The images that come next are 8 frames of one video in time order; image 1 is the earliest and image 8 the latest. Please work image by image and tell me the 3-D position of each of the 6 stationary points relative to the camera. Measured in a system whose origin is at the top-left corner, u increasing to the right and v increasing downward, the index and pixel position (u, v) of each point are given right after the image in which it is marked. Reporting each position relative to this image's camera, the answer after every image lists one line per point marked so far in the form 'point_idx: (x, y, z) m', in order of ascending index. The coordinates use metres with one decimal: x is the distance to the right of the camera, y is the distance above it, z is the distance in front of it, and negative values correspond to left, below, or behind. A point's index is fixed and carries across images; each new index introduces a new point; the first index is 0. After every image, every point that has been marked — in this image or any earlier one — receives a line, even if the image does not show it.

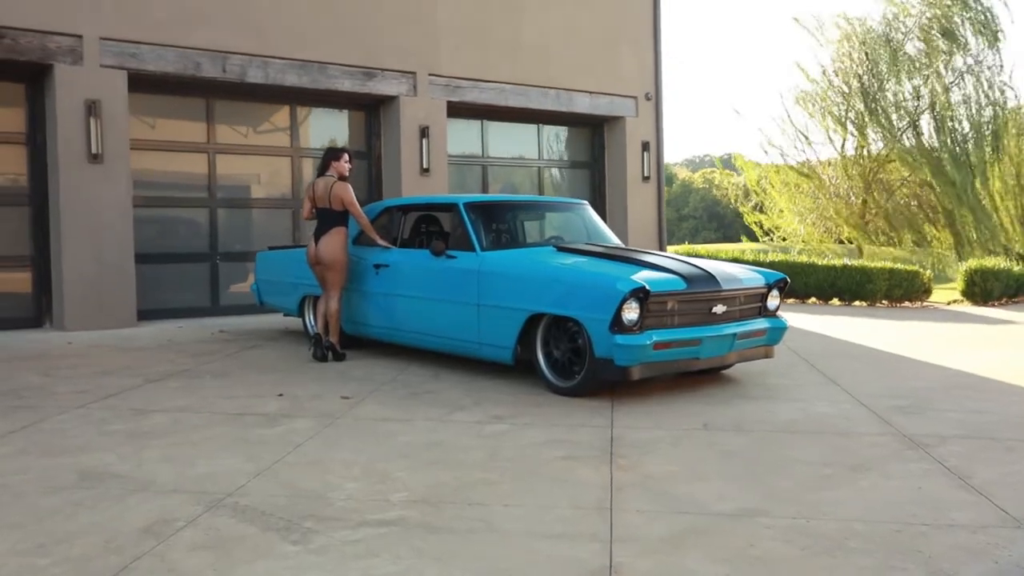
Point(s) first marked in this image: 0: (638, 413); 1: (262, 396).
0: (+0.9, -0.9, +4.6) m
1: (-1.9, -0.9, +4.8) m
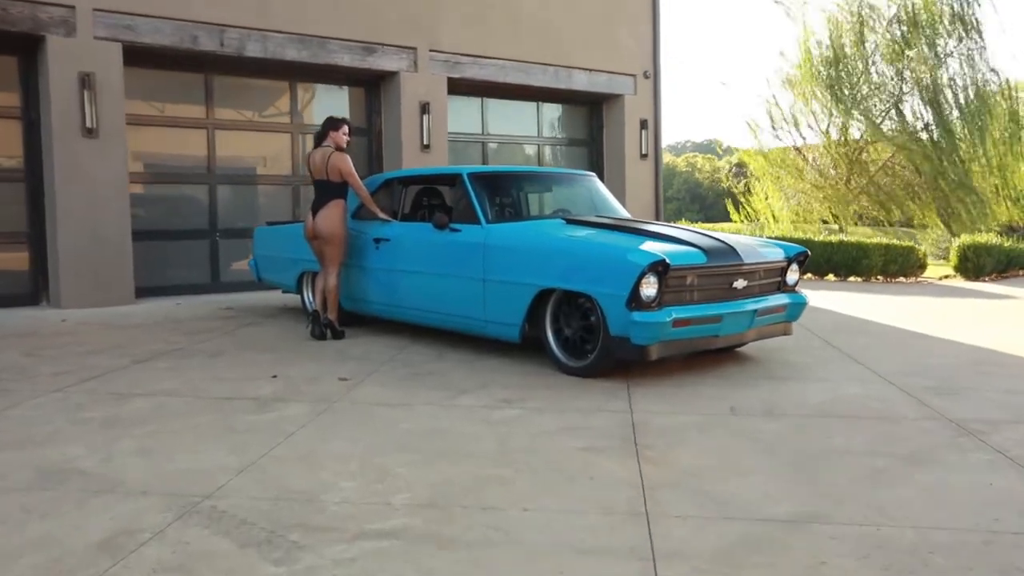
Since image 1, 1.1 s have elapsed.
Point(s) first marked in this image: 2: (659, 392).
0: (+1.0, -0.7, +4.3) m
1: (-1.8, -0.7, +4.5) m
2: (+1.1, -0.8, +4.5) m
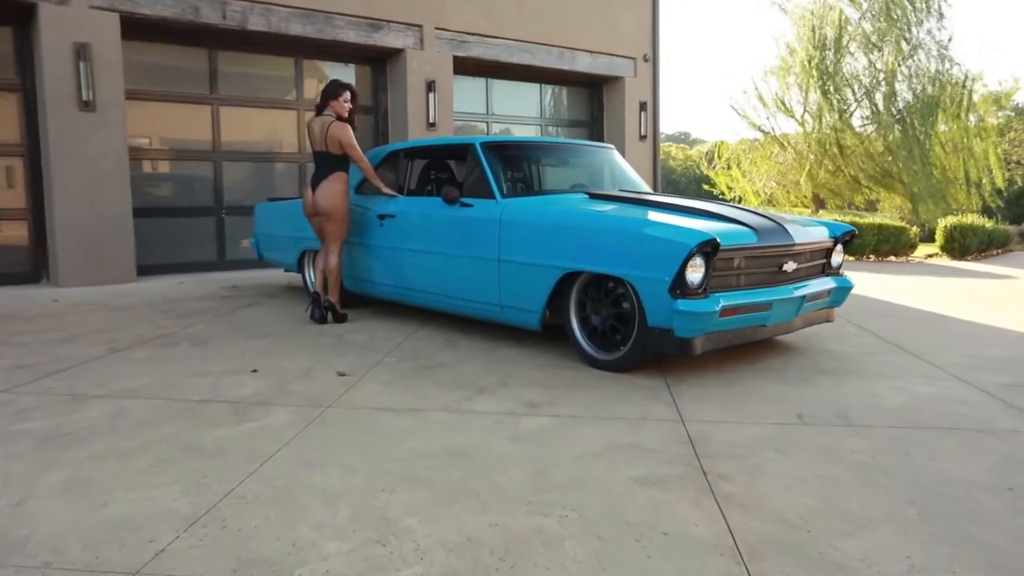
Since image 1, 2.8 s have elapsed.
0: (+1.1, -0.6, +3.7) m
1: (-1.7, -0.6, +3.9) m
2: (+1.2, -0.7, +3.9) m
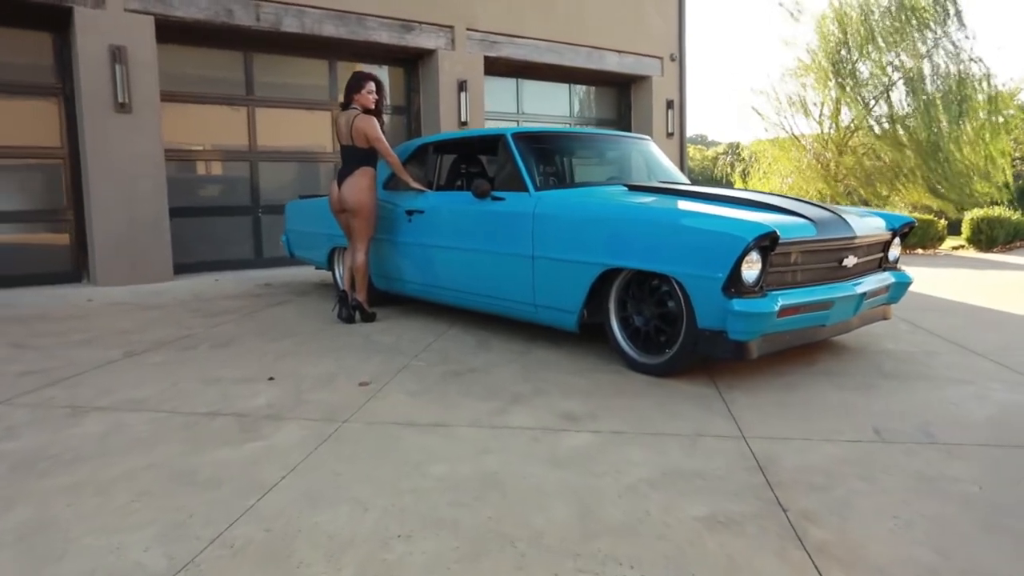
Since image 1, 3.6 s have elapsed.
0: (+1.3, -0.6, +3.3) m
1: (-1.5, -0.6, +3.6) m
2: (+1.4, -0.6, +3.5) m
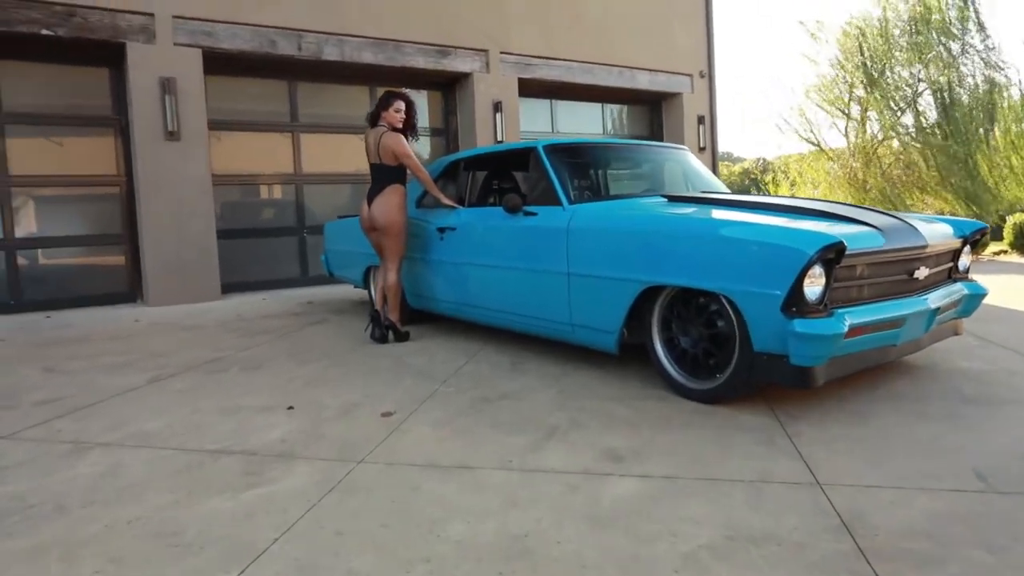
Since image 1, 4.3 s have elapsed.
0: (+1.5, -0.7, +2.9) m
1: (-1.3, -0.7, +3.4) m
2: (+1.6, -0.7, +3.1) m
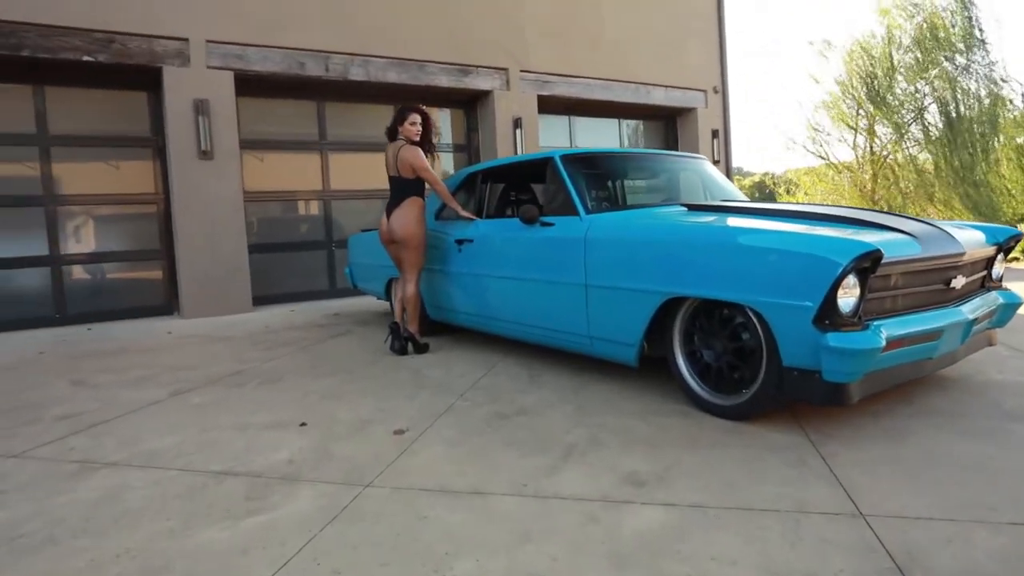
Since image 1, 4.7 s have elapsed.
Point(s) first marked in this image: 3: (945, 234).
0: (+1.6, -0.8, +2.7) m
1: (-1.2, -0.8, +3.3) m
2: (+1.7, -0.8, +2.9) m
3: (+2.6, +0.3, +3.5) m
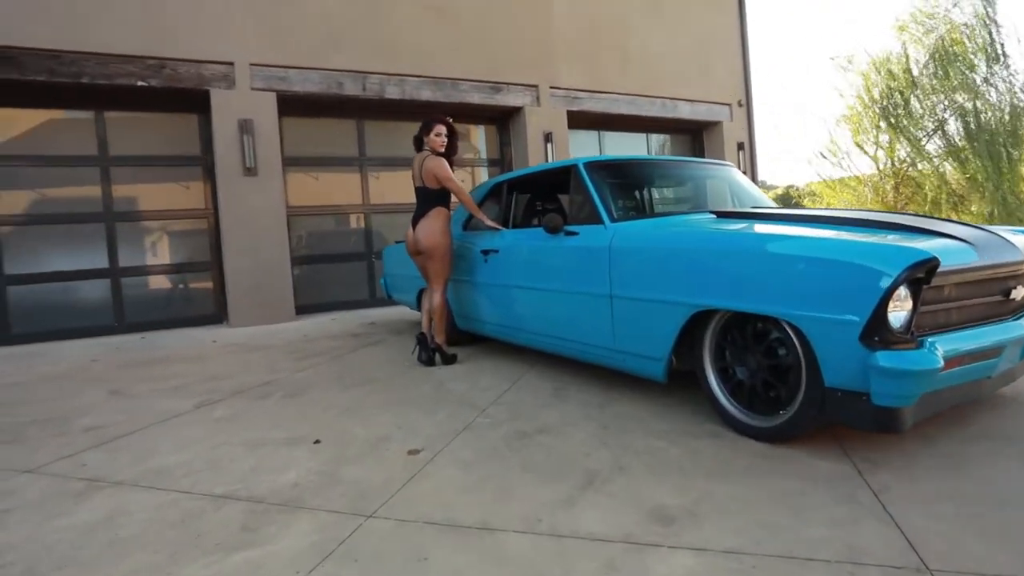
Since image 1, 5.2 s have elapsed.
0: (+1.6, -0.8, +2.4) m
1: (-1.1, -0.8, +3.2) m
2: (+1.8, -0.9, +2.6) m
3: (+2.7, +0.3, +3.2) m
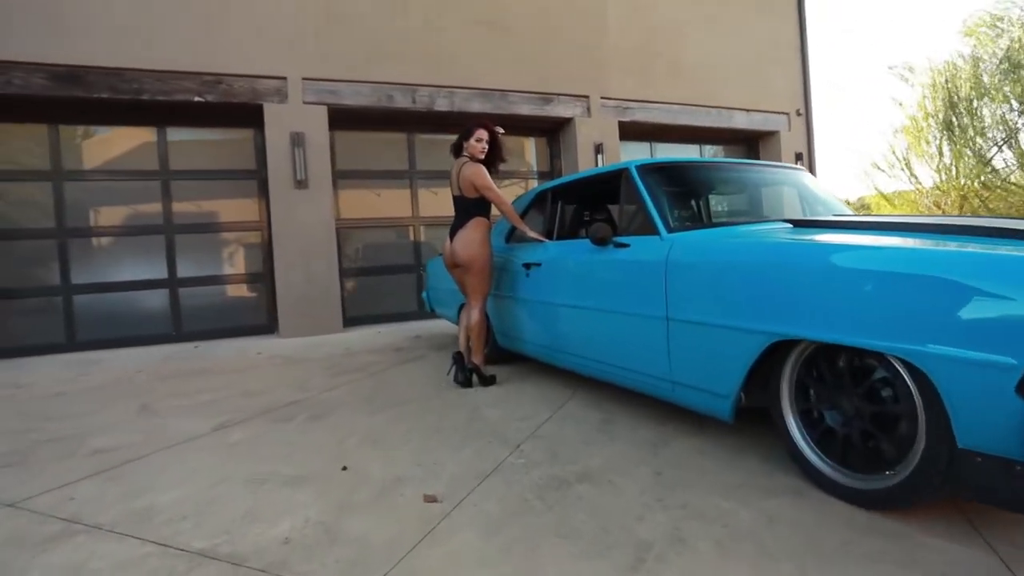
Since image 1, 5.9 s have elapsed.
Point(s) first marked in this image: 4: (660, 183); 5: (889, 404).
0: (+1.7, -0.9, +1.7) m
1: (-0.9, -0.9, +2.8) m
2: (+1.9, -0.9, +1.9) m
3: (+2.9, +0.1, +2.5) m
4: (+1.0, +0.7, +3.8) m
5: (+1.6, -0.5, +2.5) m
